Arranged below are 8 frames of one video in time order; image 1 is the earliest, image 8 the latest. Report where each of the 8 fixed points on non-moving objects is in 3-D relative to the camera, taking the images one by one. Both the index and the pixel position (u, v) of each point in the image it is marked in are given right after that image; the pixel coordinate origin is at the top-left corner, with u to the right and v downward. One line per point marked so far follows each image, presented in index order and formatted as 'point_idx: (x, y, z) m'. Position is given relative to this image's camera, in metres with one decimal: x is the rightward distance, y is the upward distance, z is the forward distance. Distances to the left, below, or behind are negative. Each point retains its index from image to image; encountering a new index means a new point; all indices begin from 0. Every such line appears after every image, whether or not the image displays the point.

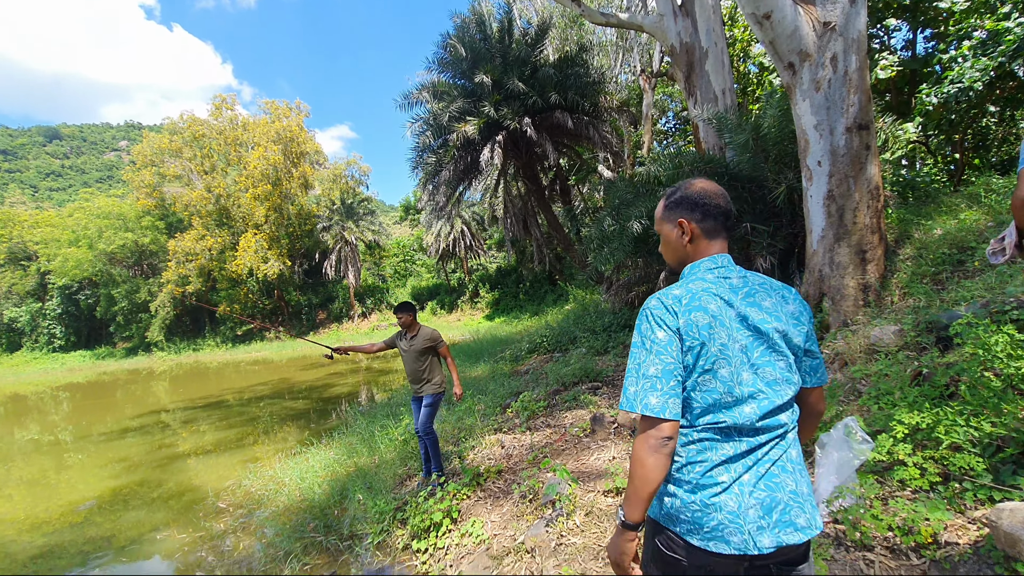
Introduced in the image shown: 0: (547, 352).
0: (+0.7, -1.2, +9.6) m
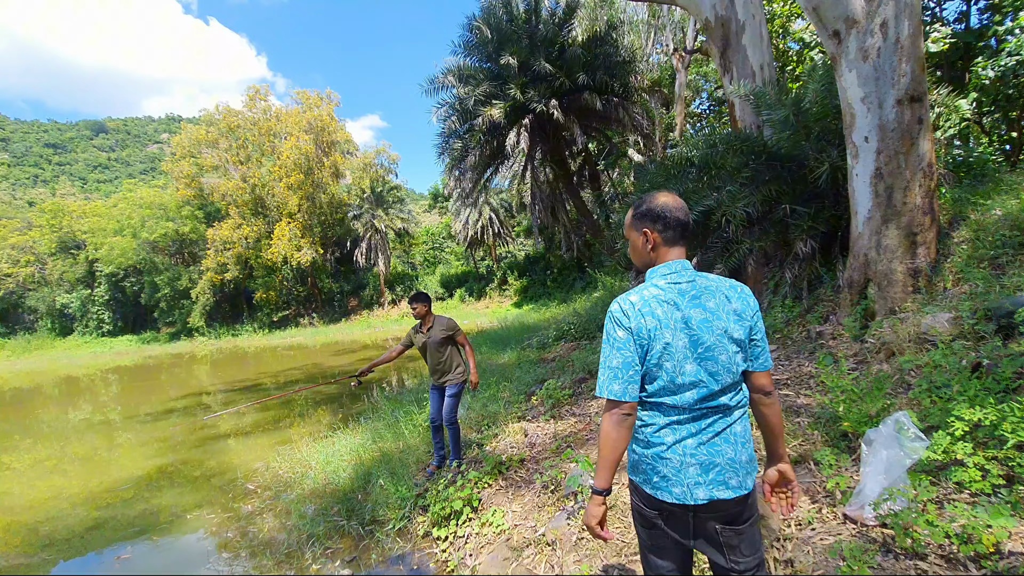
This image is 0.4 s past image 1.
0: (+1.2, -1.0, +9.4) m
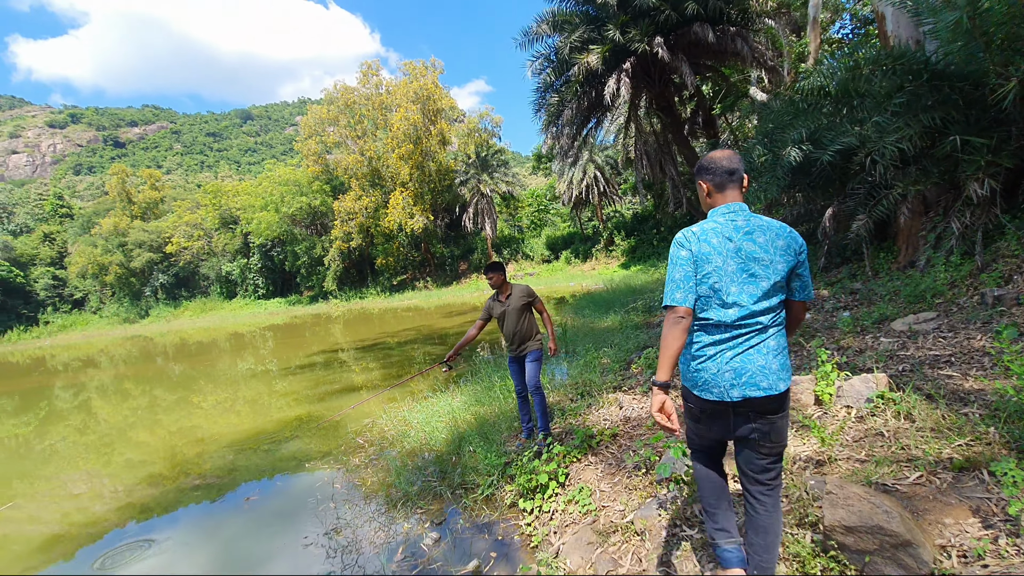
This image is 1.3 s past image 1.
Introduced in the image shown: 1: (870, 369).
0: (+3.1, -0.3, +8.8) m
1: (+2.4, -0.6, +3.3) m
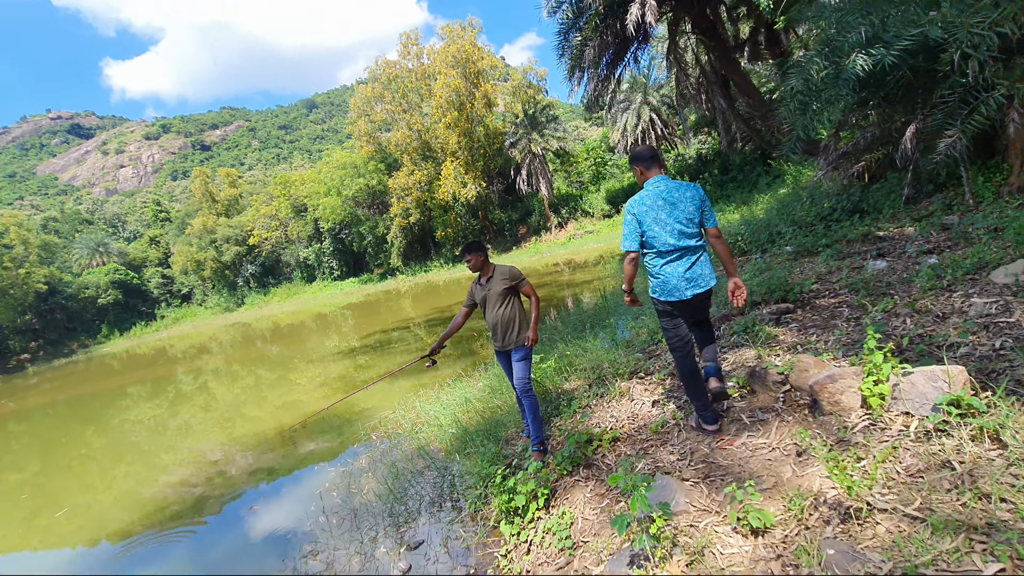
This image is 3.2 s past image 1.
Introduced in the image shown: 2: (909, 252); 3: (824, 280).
0: (+3.6, +0.5, +7.7) m
1: (+2.2, -0.3, +2.4) m
2: (+3.4, +0.3, +4.3) m
3: (+2.8, +0.1, +4.5) m
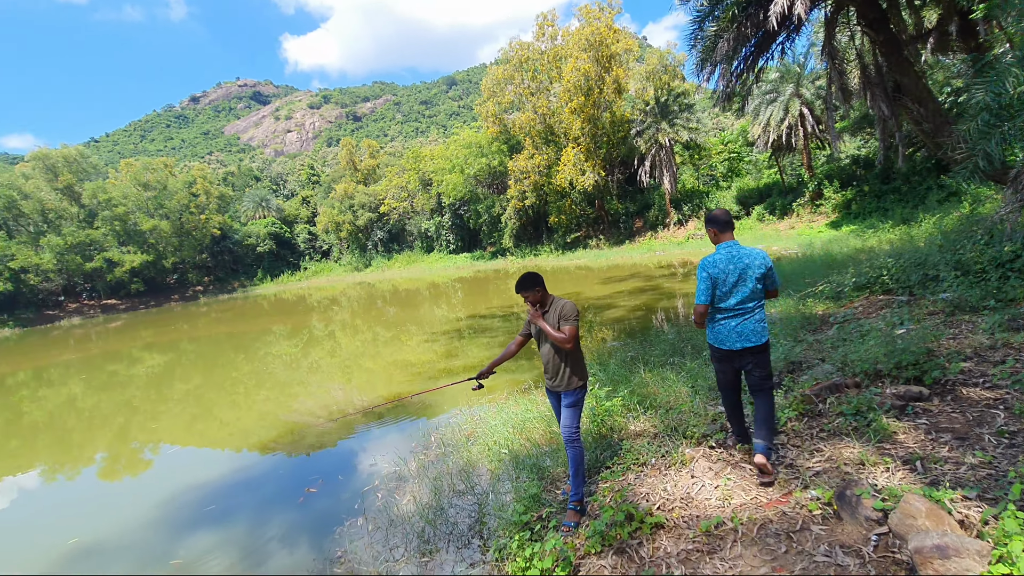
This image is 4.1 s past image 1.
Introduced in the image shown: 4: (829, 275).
0: (+4.9, -0.1, +6.5) m
1: (+2.2, -0.8, +1.7) m
2: (+3.9, -0.3, +3.2) m
3: (+3.4, -0.5, +3.5) m
4: (+5.4, +0.2, +8.4) m
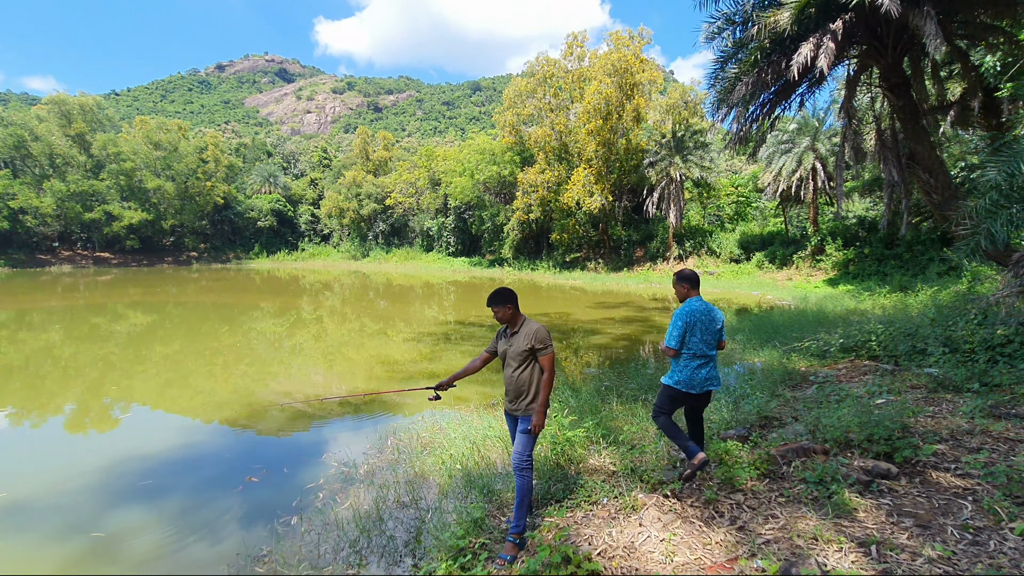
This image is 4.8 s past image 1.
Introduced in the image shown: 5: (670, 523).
0: (+4.6, -0.9, +6.4) m
1: (+1.9, -1.2, +1.6) m
2: (+3.7, -1.0, +3.1) m
3: (+3.1, -1.1, +3.4) m
4: (+5.1, -0.7, +8.3) m
5: (+0.9, -1.3, +2.8) m
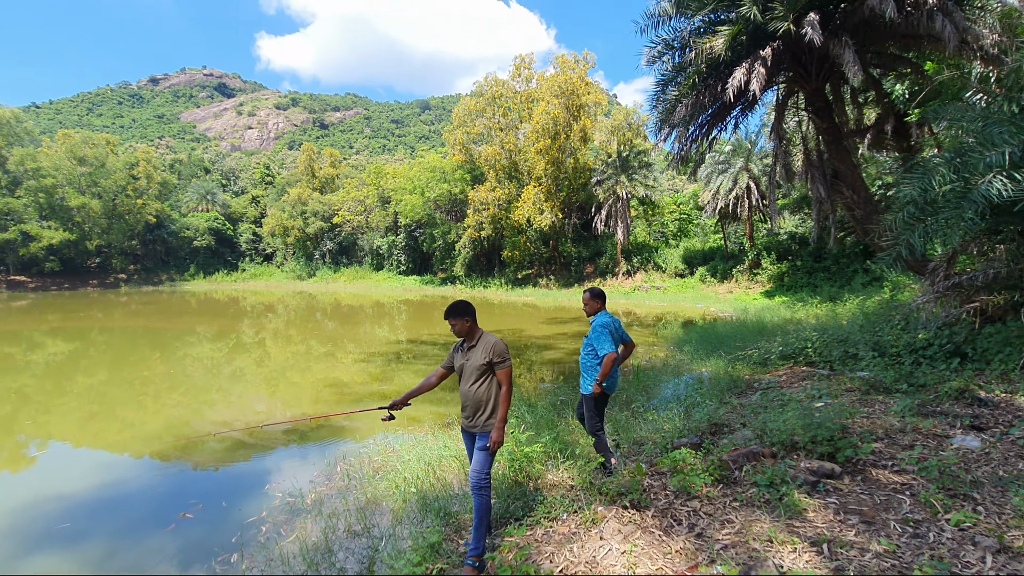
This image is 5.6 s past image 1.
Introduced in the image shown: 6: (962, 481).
0: (+4.0, -1.0, +6.7) m
1: (+1.8, -1.2, +1.6) m
2: (+3.4, -1.0, +3.3) m
3: (+2.8, -1.1, +3.6) m
4: (+4.3, -0.9, +8.7) m
5: (+0.7, -1.4, +2.8) m
6: (+2.6, -1.1, +2.9) m
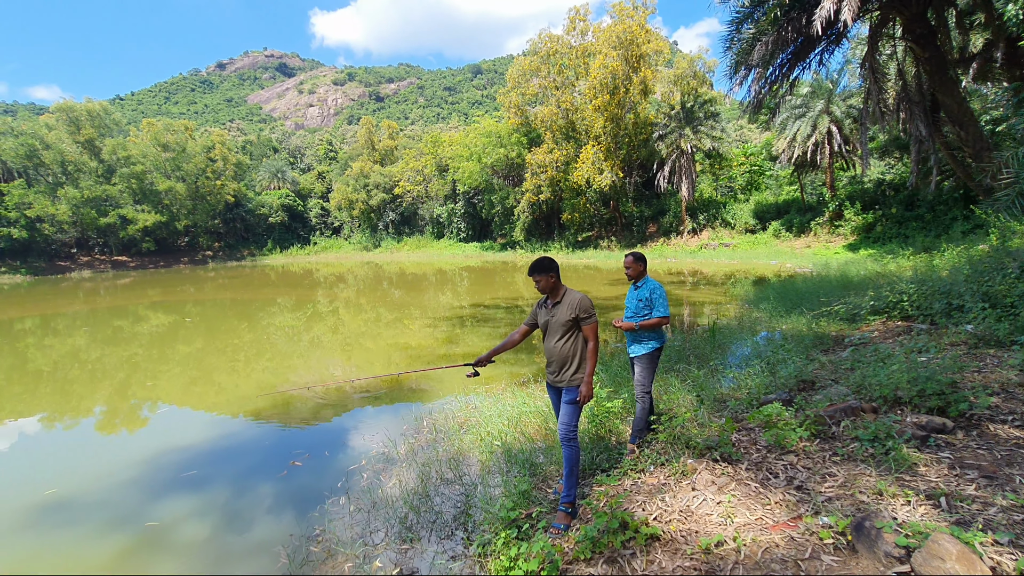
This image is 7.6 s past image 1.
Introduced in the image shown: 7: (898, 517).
0: (+4.9, -0.4, +6.2) m
1: (+2.2, -1.0, +1.5) m
2: (+3.9, -0.6, +3.0) m
3: (+3.4, -0.7, +3.3) m
4: (+5.5, -0.1, +8.1) m
5: (+1.2, -1.1, +2.8) m
6: (+3.1, -0.7, +2.6) m
7: (+1.8, -1.1, +2.3) m
